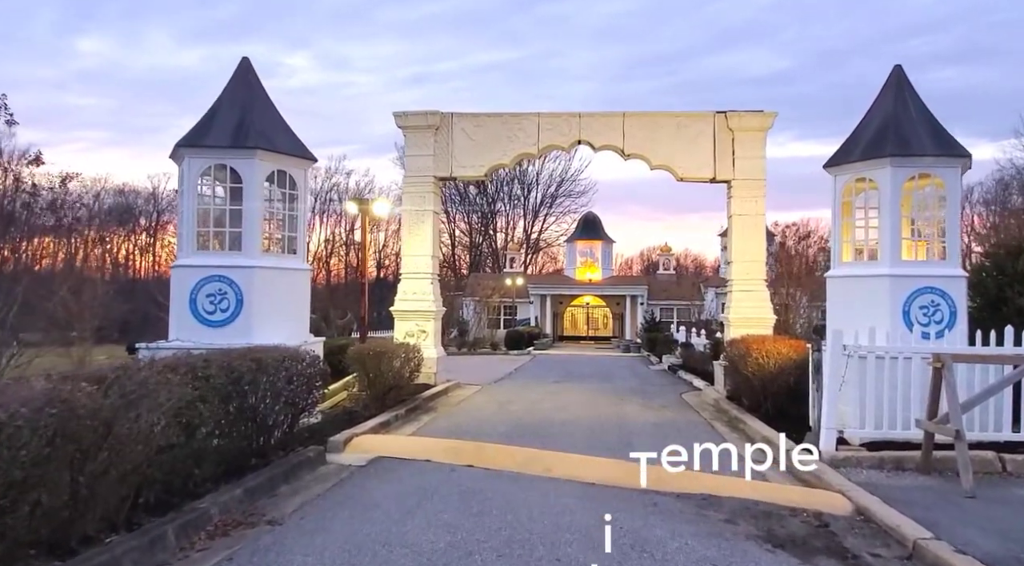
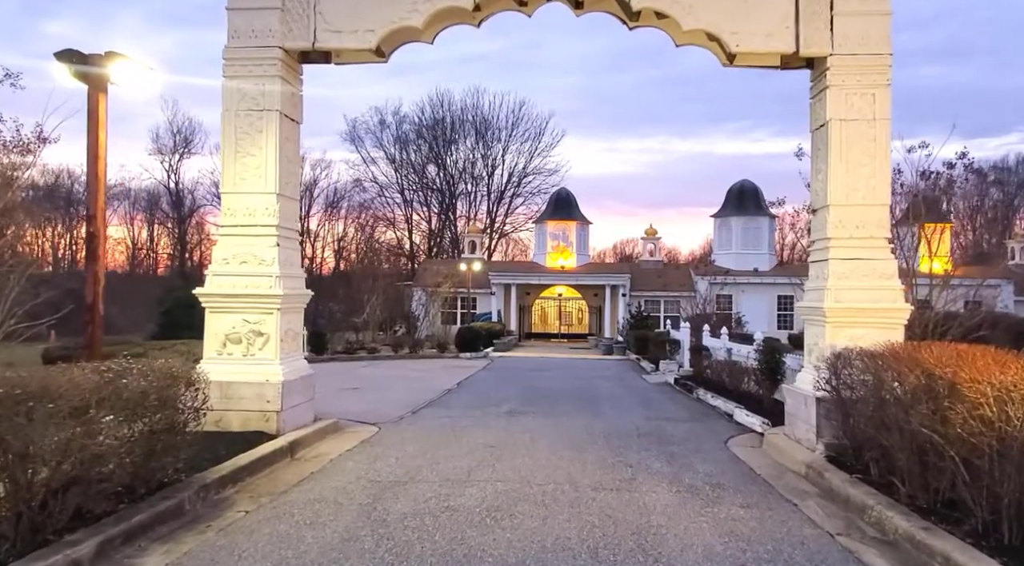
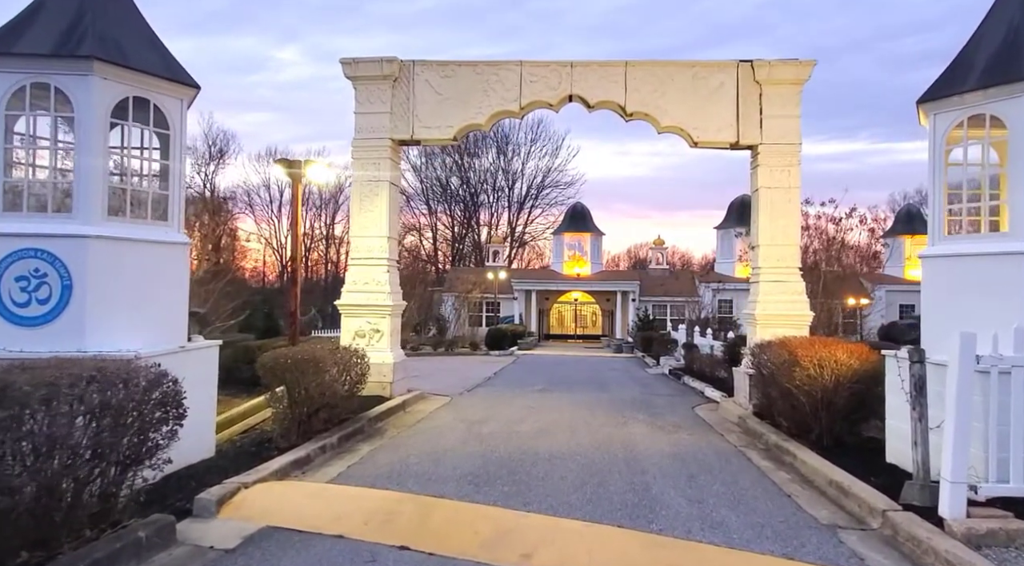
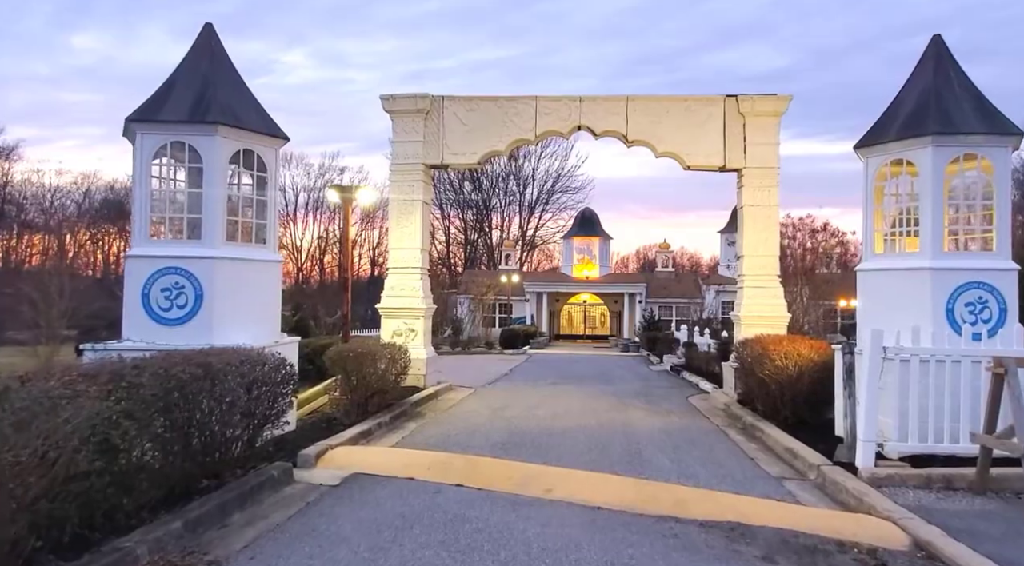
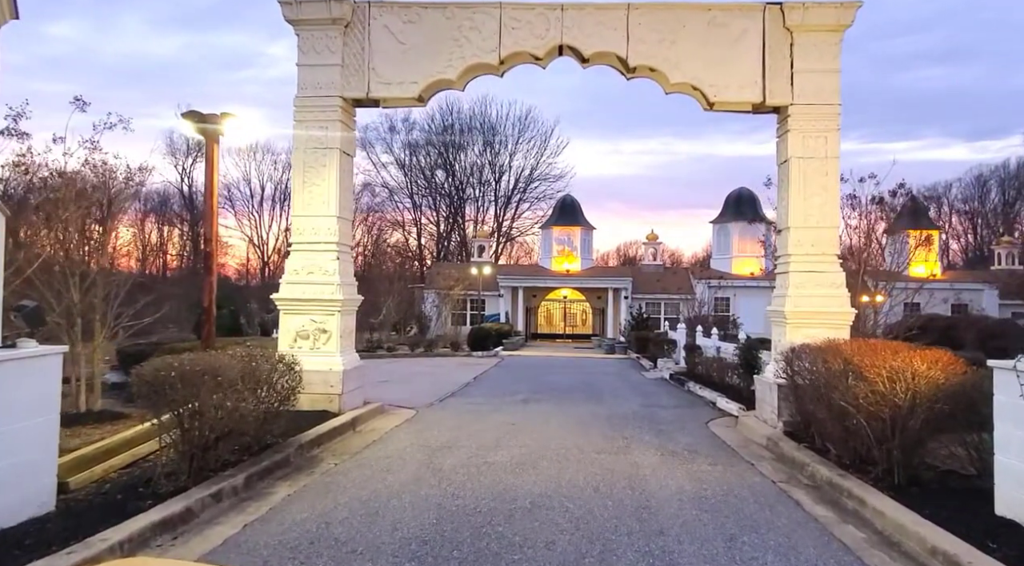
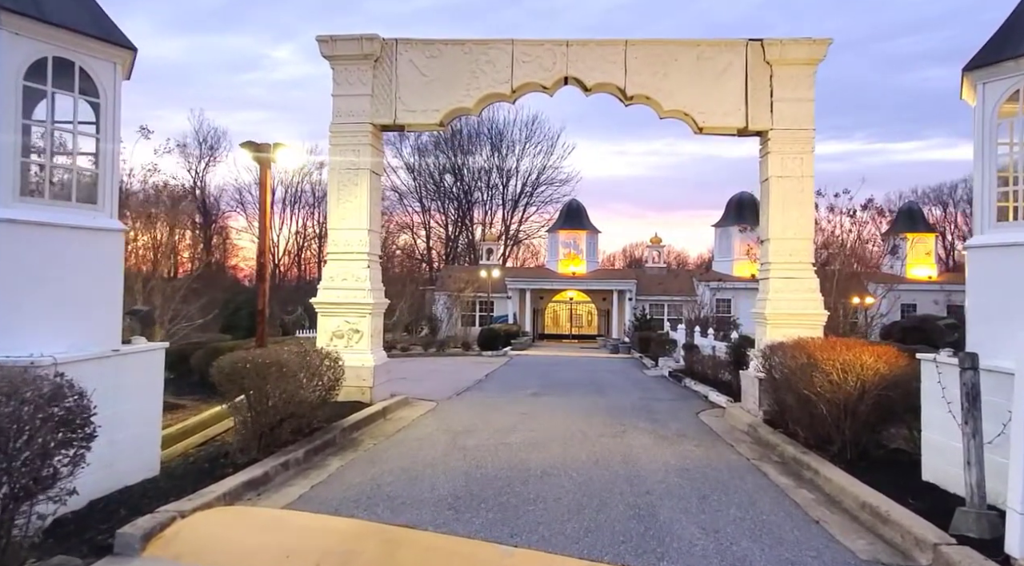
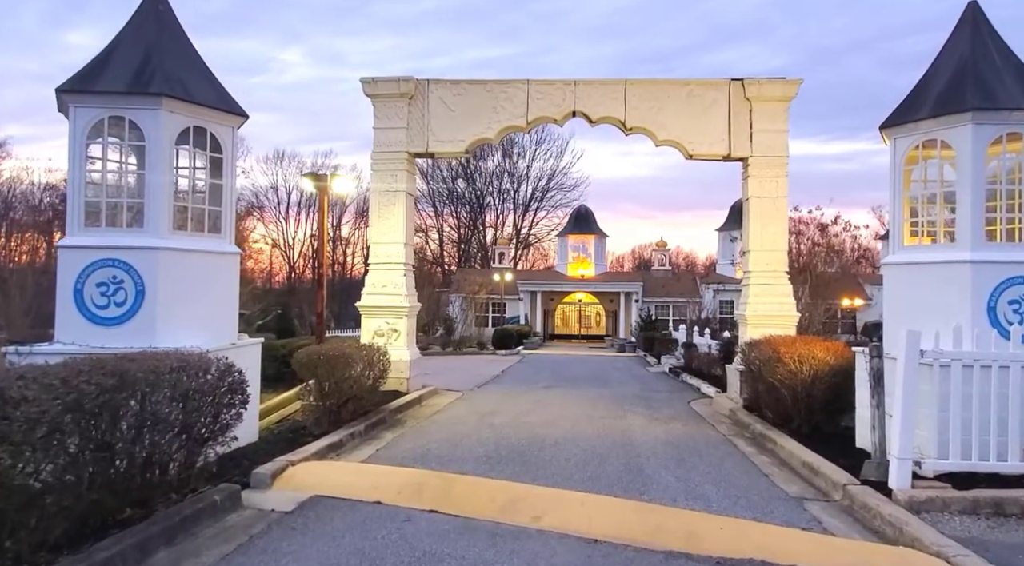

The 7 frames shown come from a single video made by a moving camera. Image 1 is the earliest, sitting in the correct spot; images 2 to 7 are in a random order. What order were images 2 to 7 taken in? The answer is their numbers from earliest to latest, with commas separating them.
4, 7, 3, 6, 5, 2
